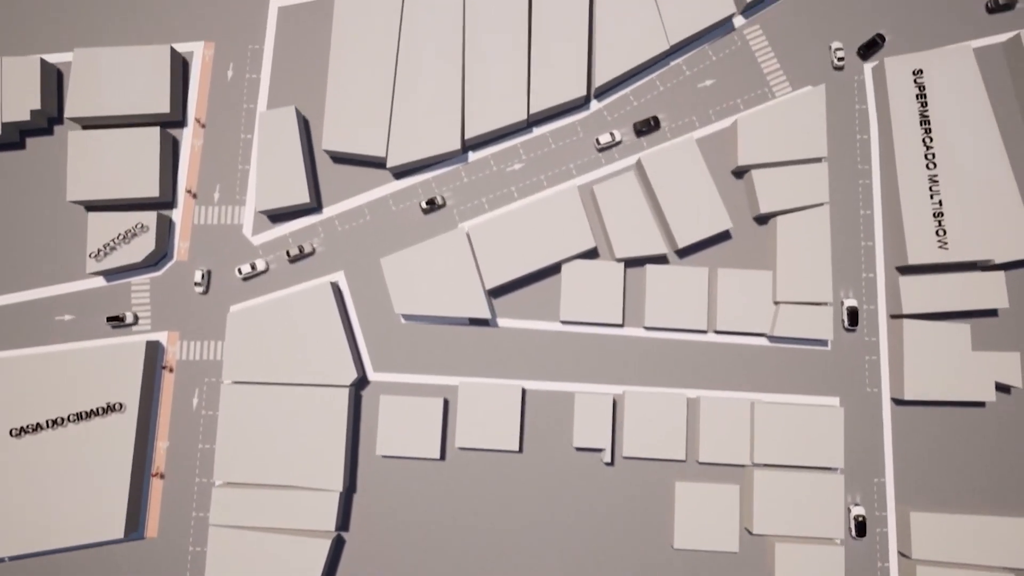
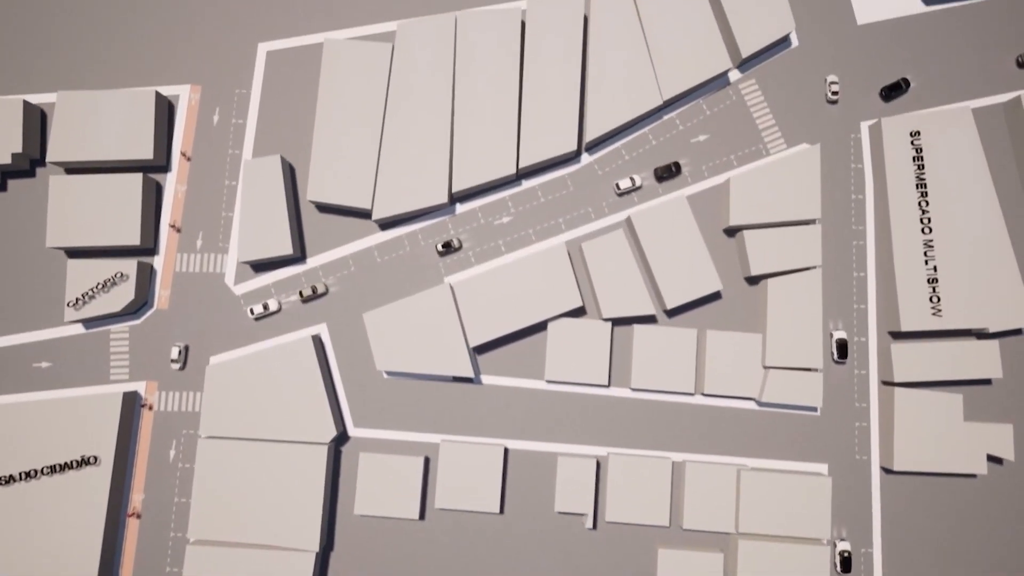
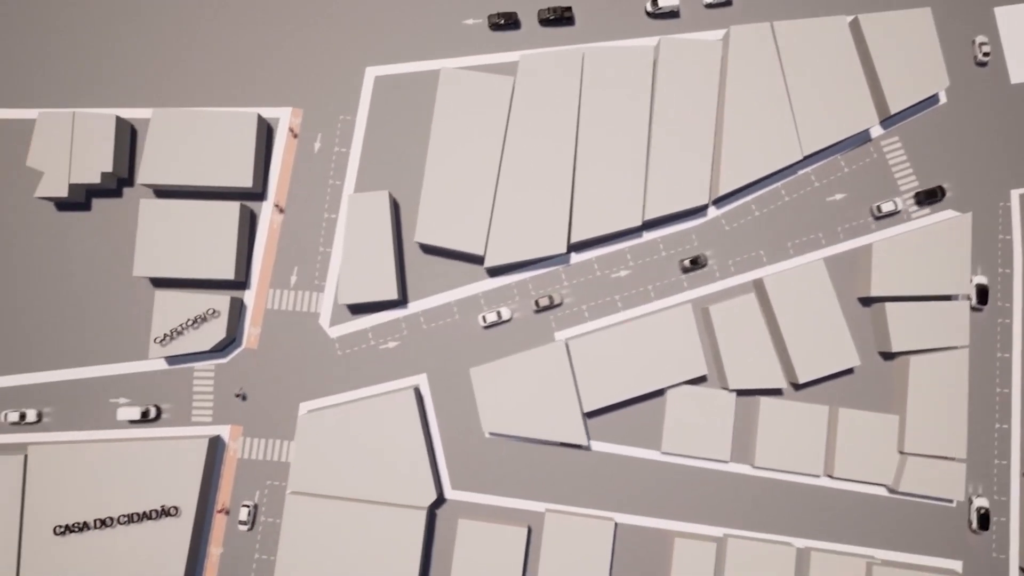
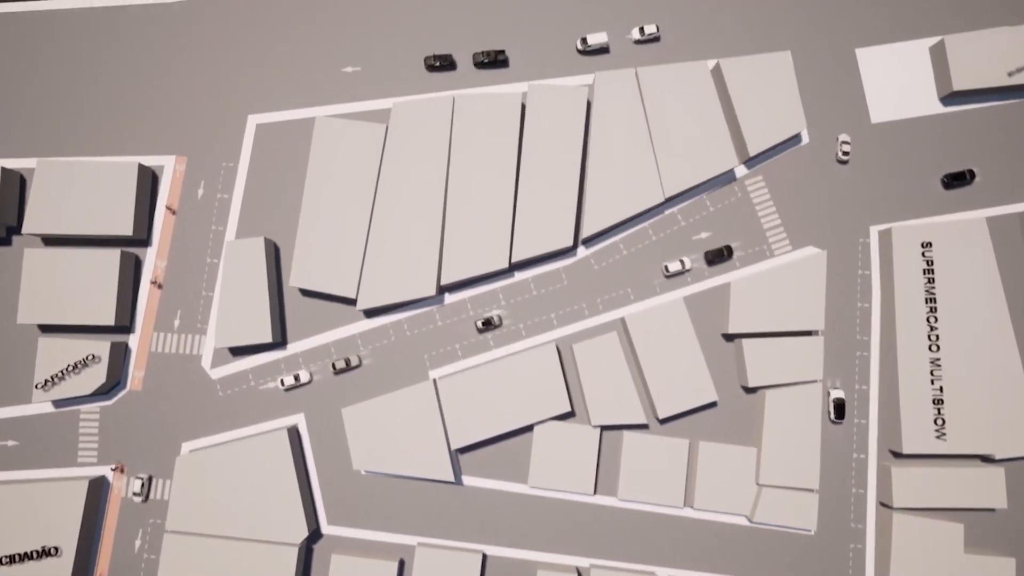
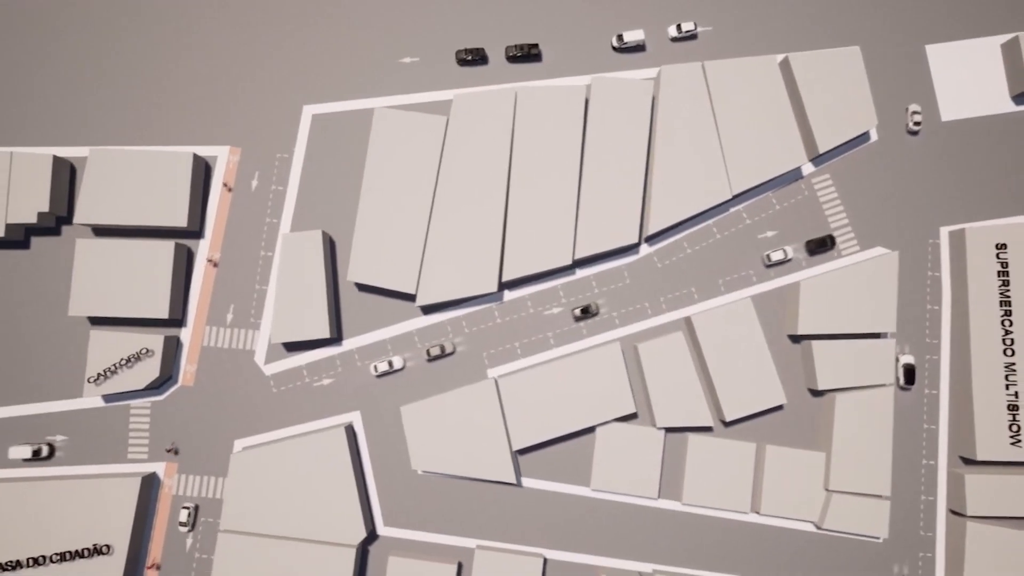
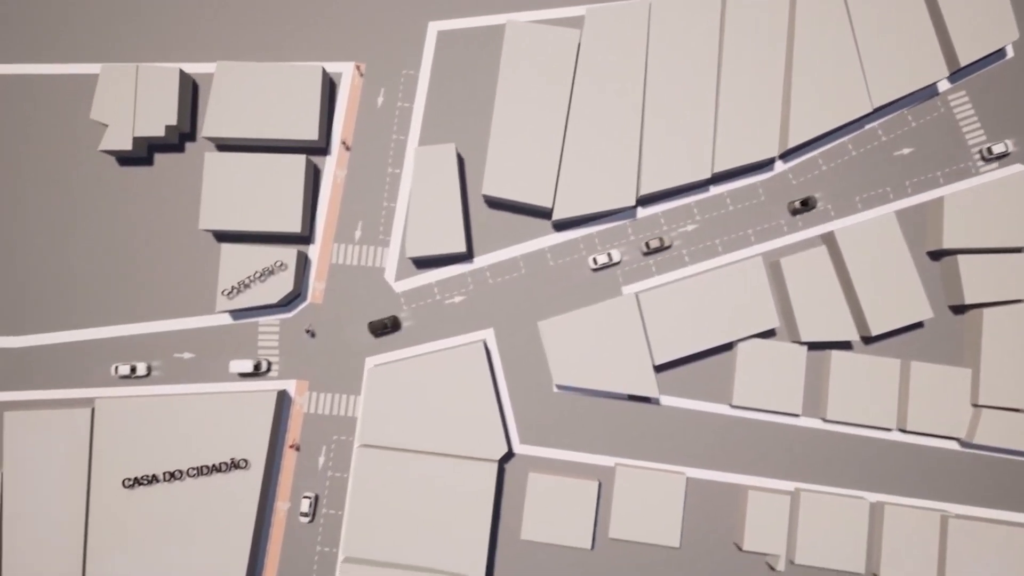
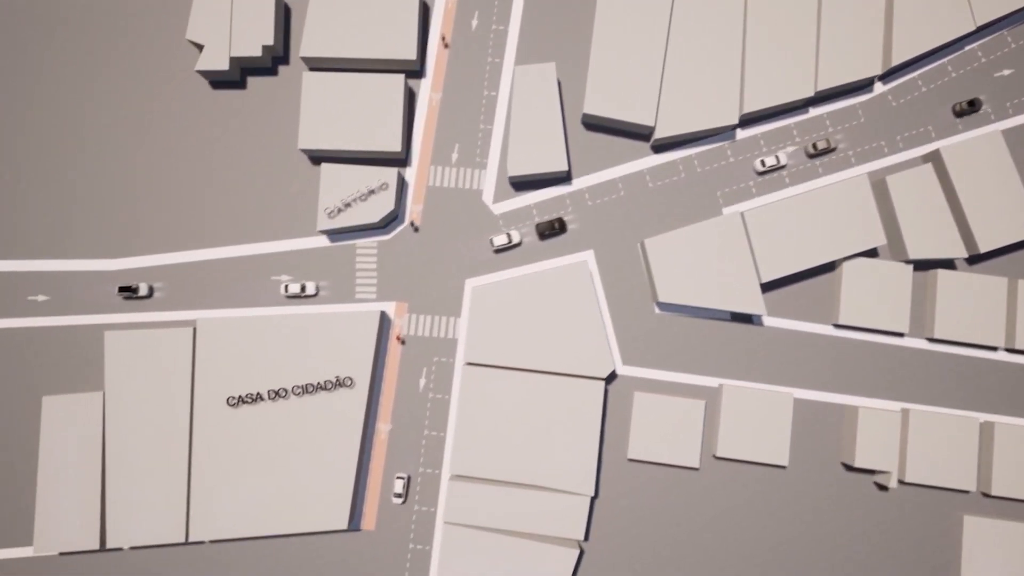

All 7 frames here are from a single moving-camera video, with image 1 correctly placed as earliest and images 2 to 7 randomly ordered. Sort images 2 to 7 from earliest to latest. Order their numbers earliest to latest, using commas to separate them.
2, 4, 5, 3, 6, 7
